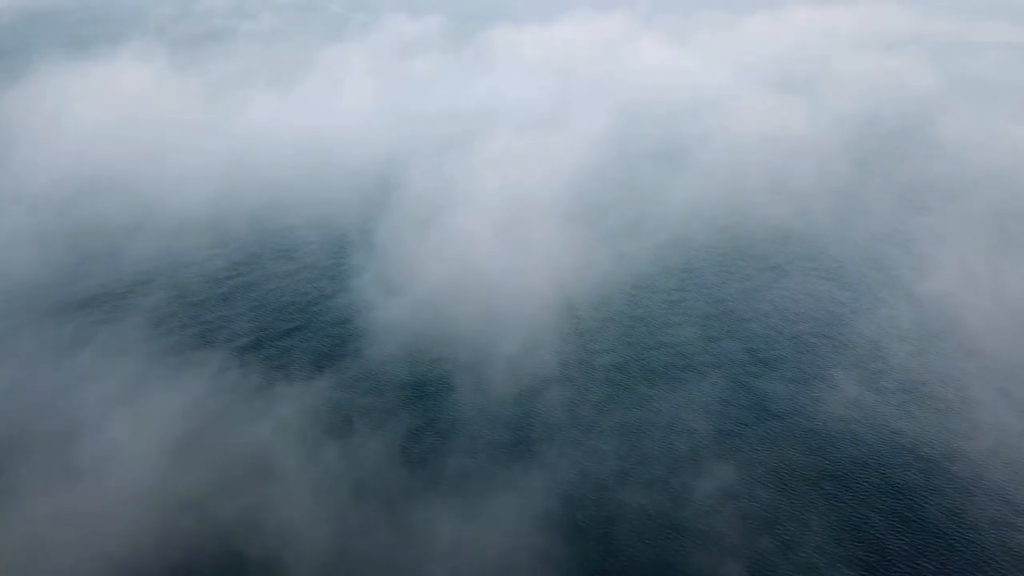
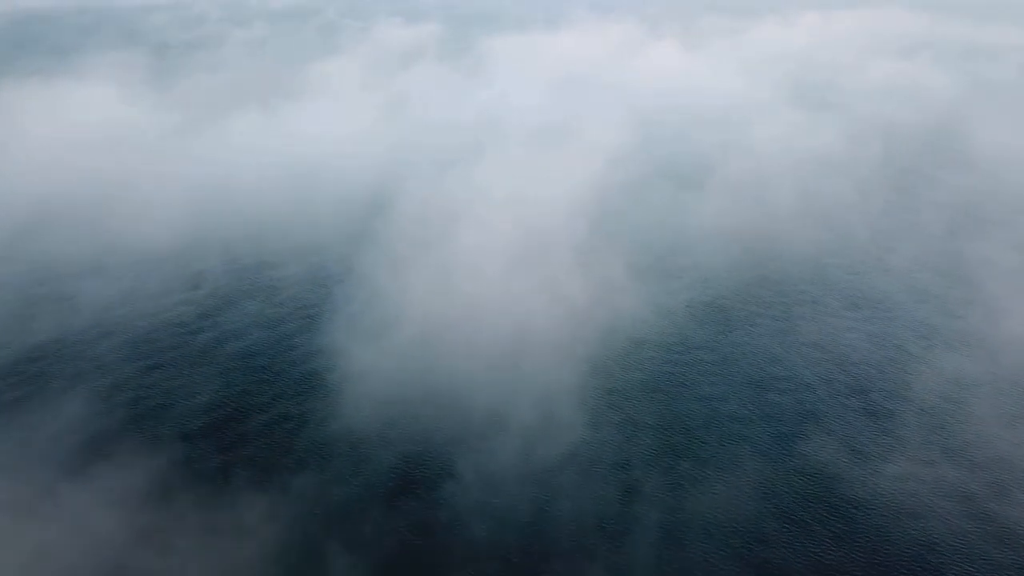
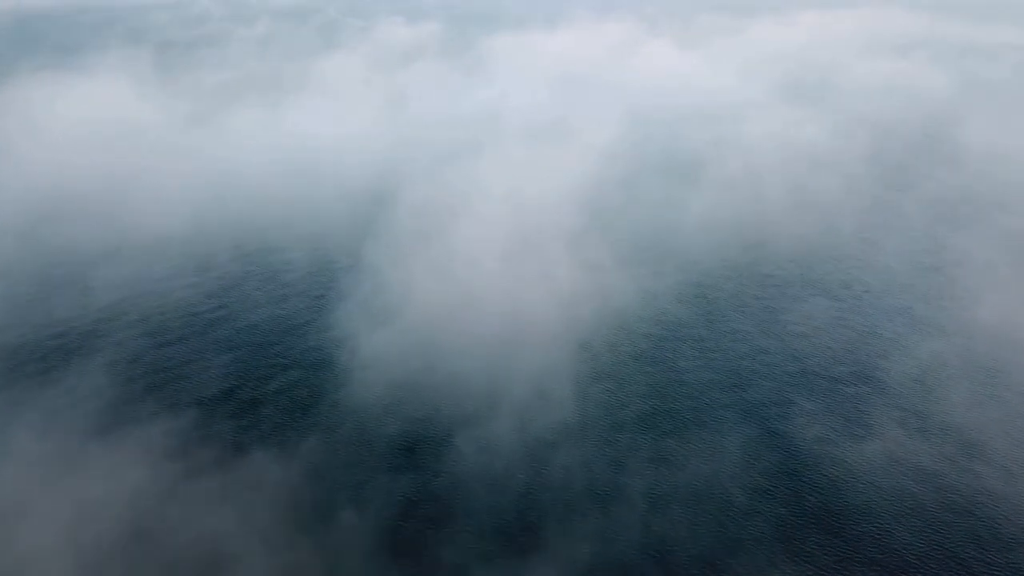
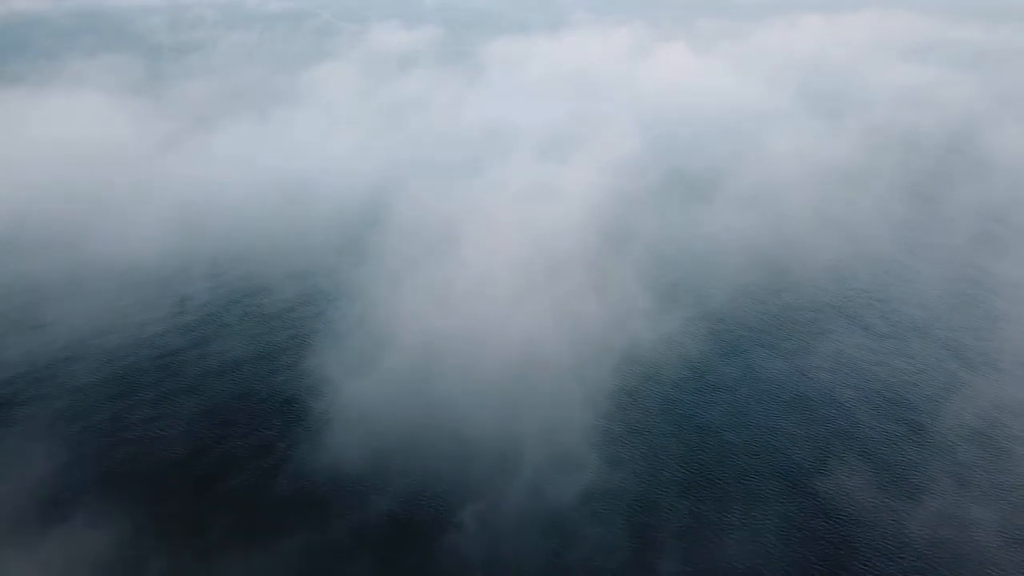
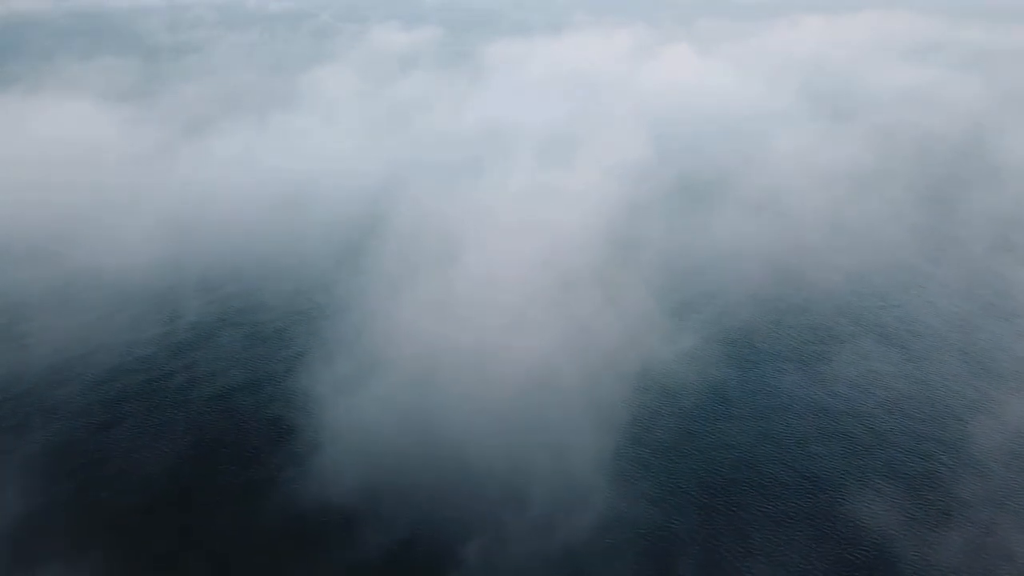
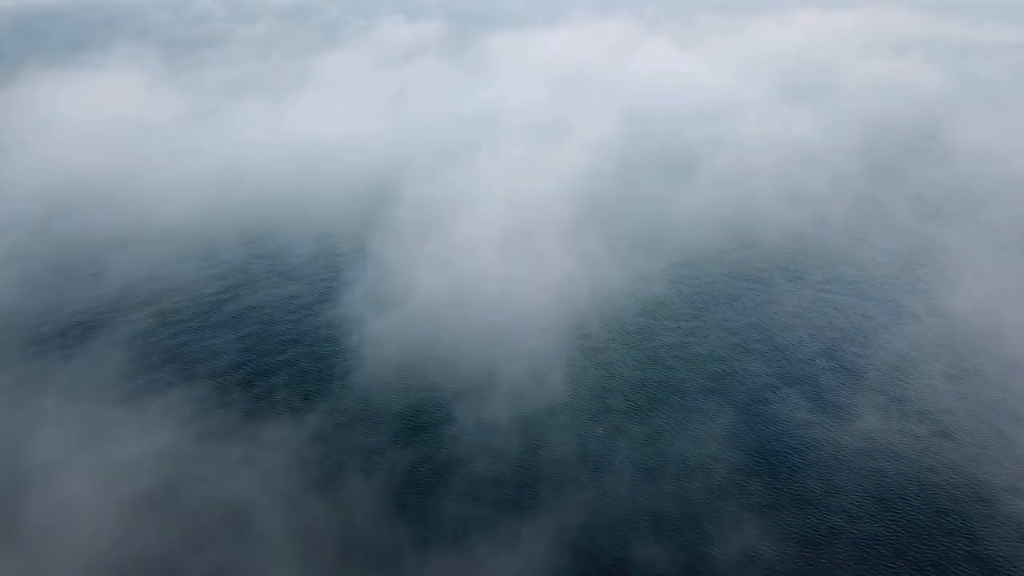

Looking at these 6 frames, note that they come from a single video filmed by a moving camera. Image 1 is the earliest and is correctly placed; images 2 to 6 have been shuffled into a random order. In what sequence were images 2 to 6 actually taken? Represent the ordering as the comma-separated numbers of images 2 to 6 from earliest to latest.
6, 3, 2, 4, 5
